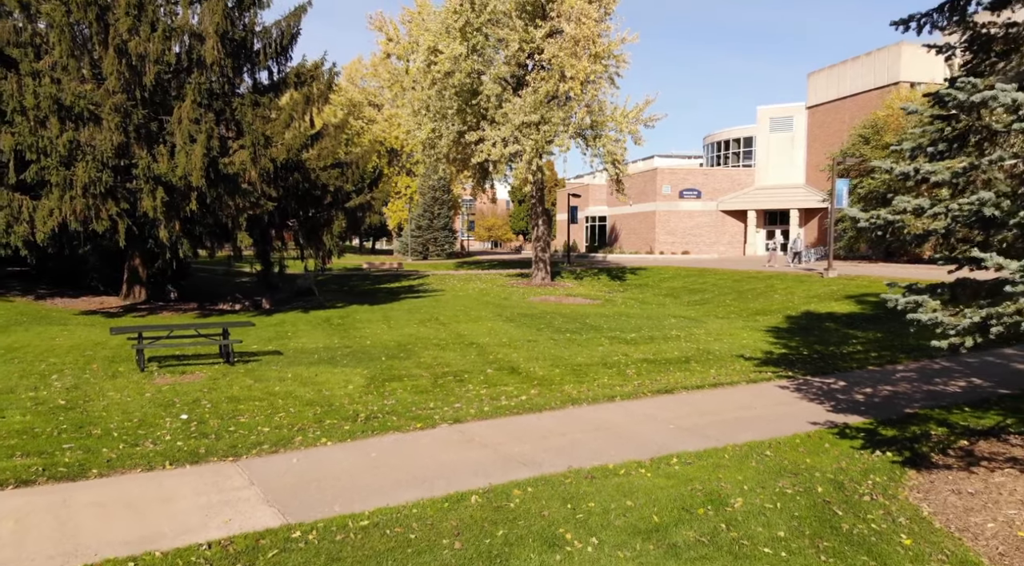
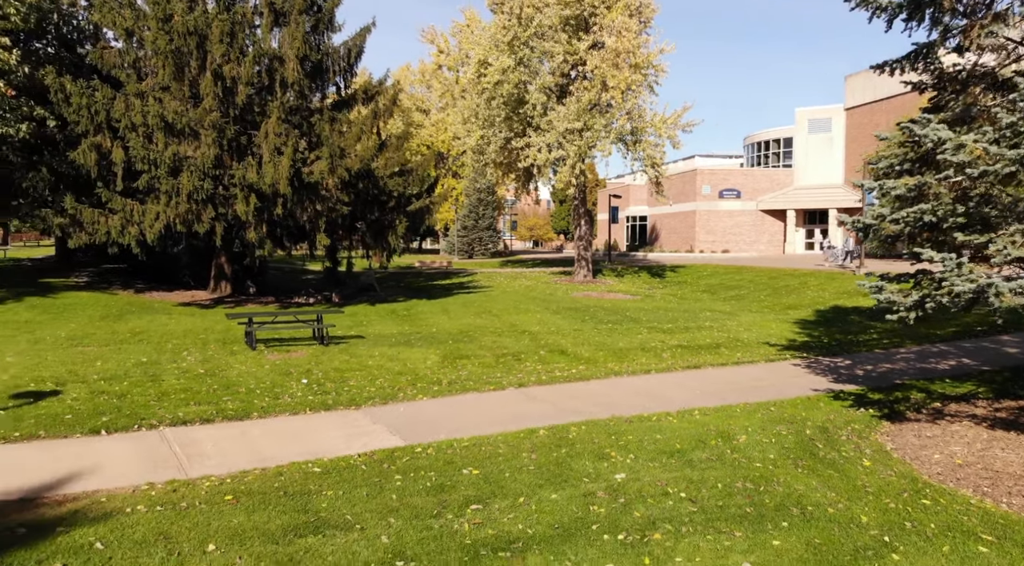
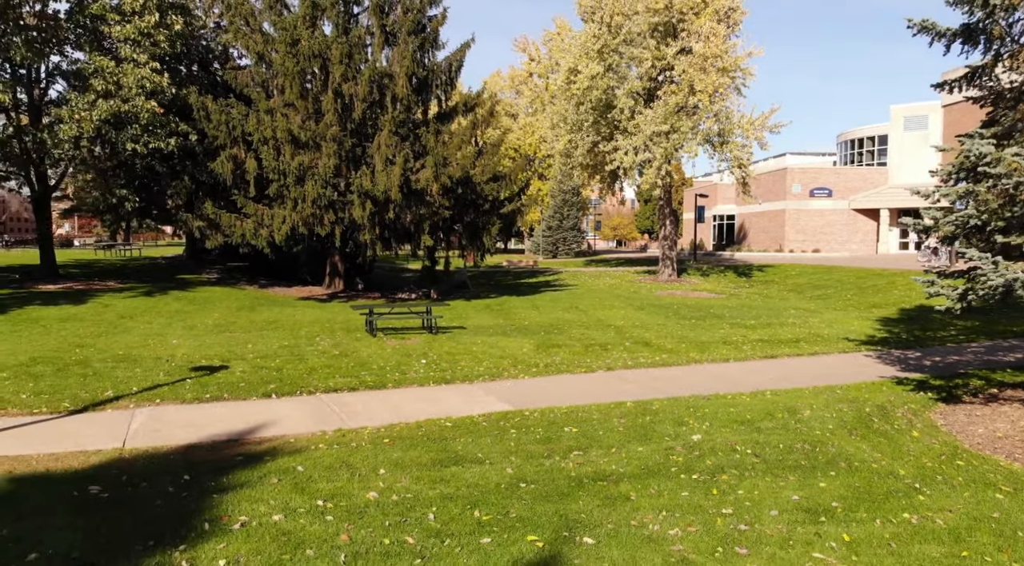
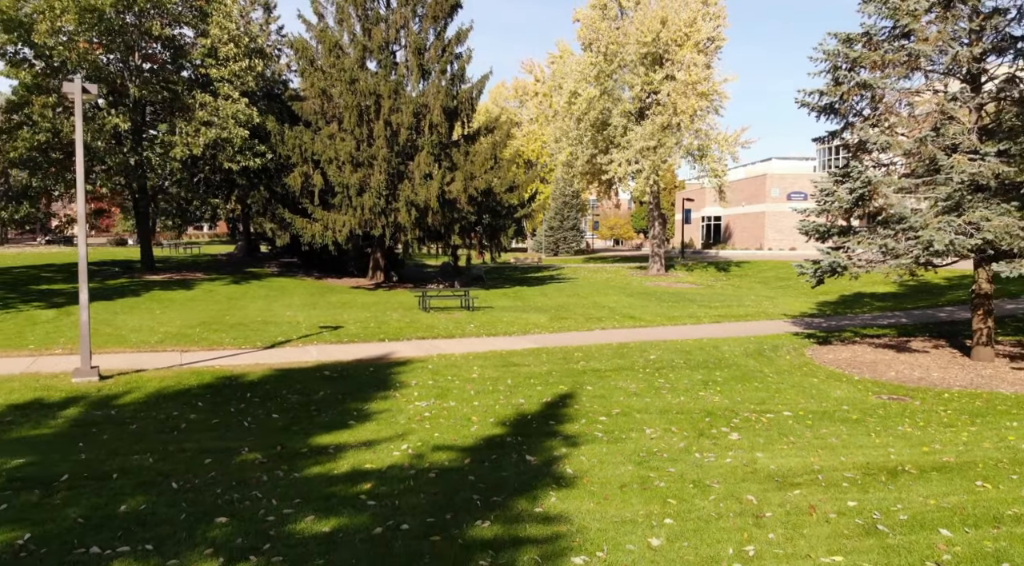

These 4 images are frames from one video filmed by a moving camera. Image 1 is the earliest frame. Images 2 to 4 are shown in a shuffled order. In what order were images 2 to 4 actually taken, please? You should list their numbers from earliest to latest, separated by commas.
2, 3, 4
